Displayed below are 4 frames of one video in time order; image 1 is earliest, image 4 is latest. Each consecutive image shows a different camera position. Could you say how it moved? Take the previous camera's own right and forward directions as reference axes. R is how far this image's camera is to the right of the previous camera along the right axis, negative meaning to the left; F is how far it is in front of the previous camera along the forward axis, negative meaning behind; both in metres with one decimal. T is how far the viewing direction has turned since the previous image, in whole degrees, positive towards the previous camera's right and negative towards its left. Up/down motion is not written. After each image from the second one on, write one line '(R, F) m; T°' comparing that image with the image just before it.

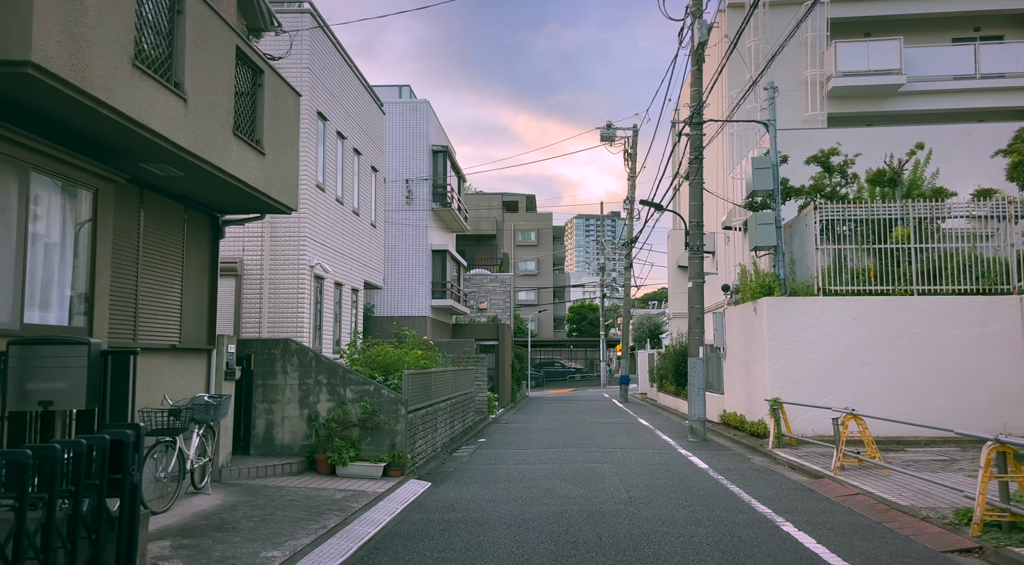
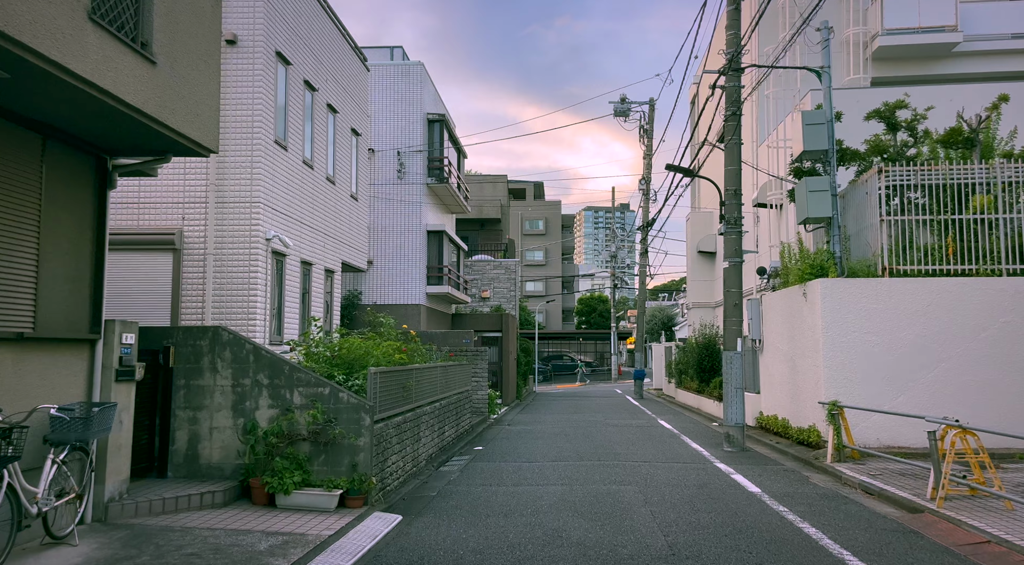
(+0.1, +2.4) m; -1°
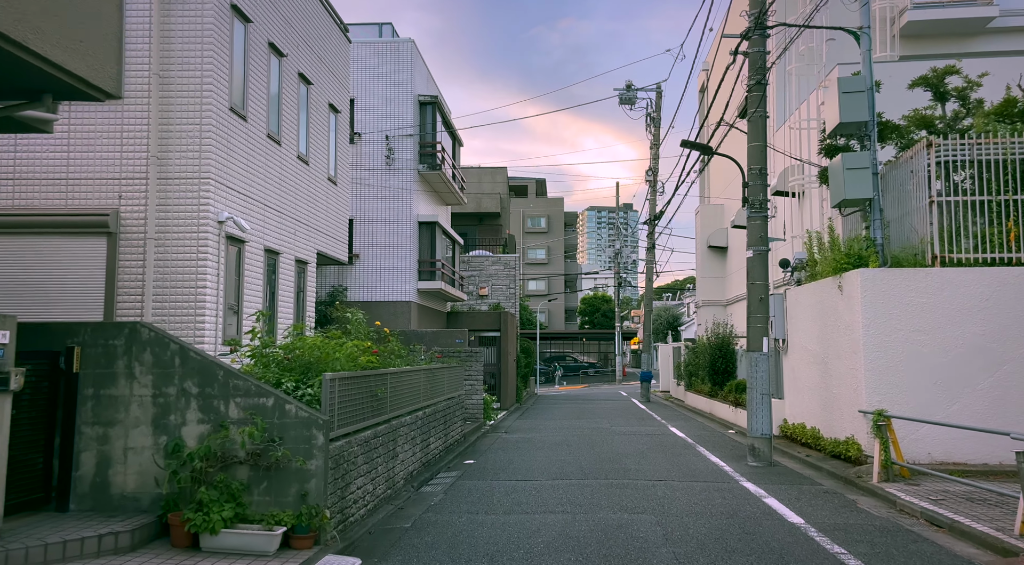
(+0.1, +1.6) m; 0°
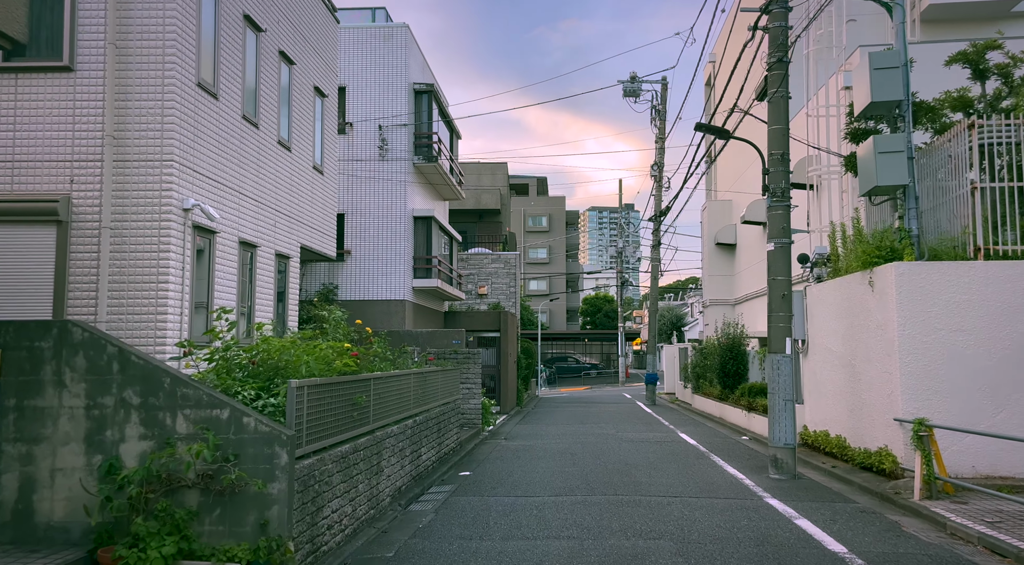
(0.0, +1.0) m; 0°
